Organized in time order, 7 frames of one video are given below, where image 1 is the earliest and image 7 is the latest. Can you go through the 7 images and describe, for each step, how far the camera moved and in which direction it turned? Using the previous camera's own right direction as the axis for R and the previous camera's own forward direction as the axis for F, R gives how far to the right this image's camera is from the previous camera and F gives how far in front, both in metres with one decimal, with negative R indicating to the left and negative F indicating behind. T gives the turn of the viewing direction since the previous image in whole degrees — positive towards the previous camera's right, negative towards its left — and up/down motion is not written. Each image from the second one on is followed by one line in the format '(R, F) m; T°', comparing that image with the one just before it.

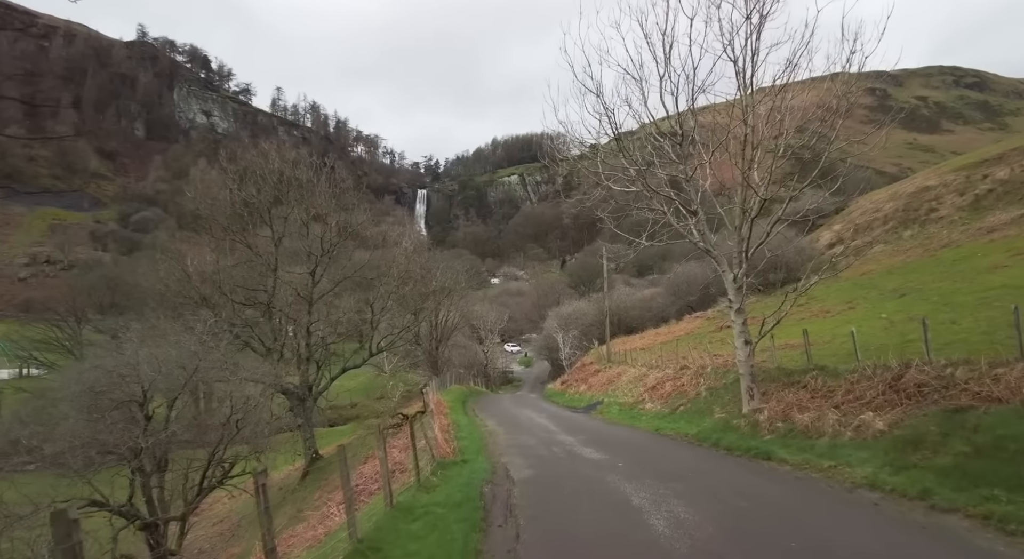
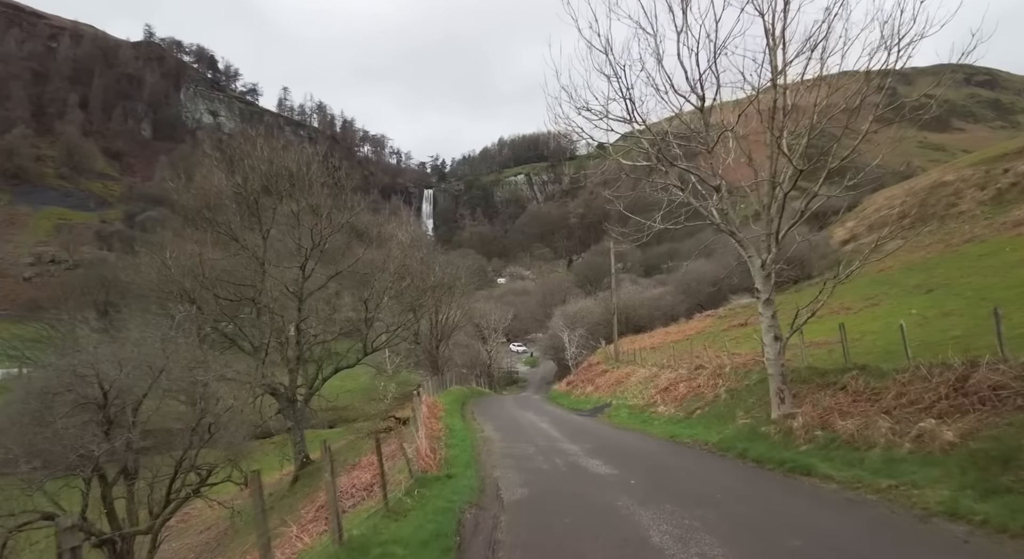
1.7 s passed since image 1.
(+0.1, +1.2) m; -1°
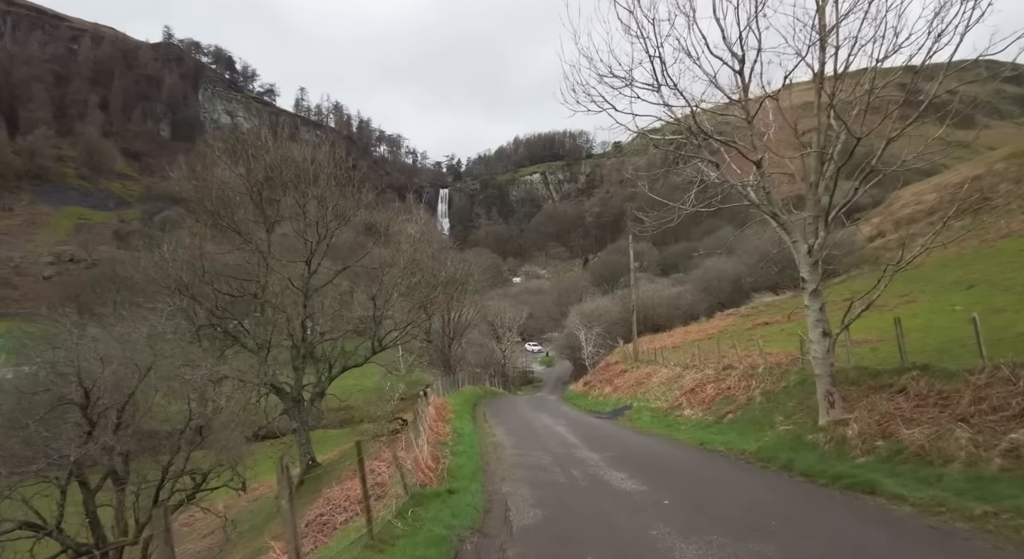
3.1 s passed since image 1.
(0.0, +0.9) m; -1°
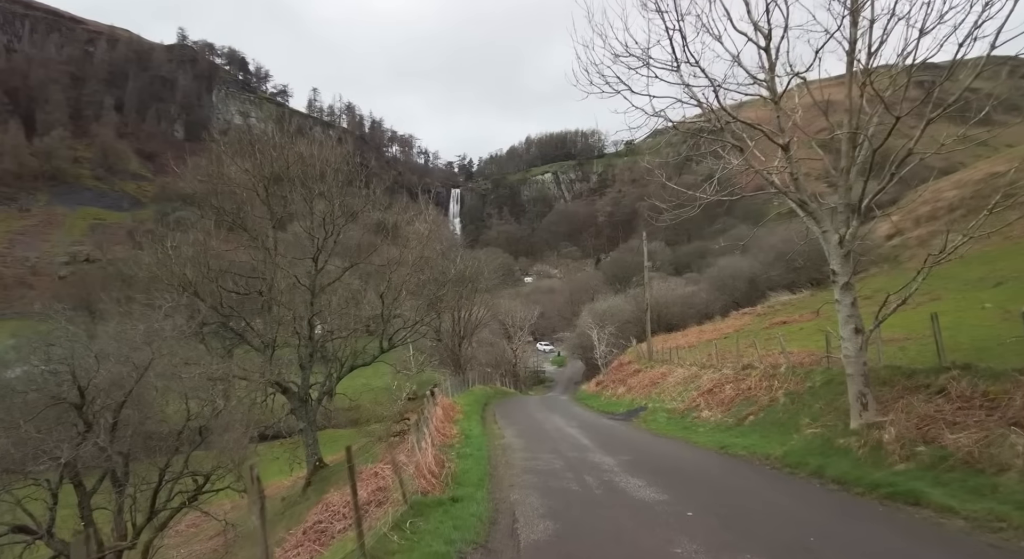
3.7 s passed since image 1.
(0.0, +0.4) m; -1°
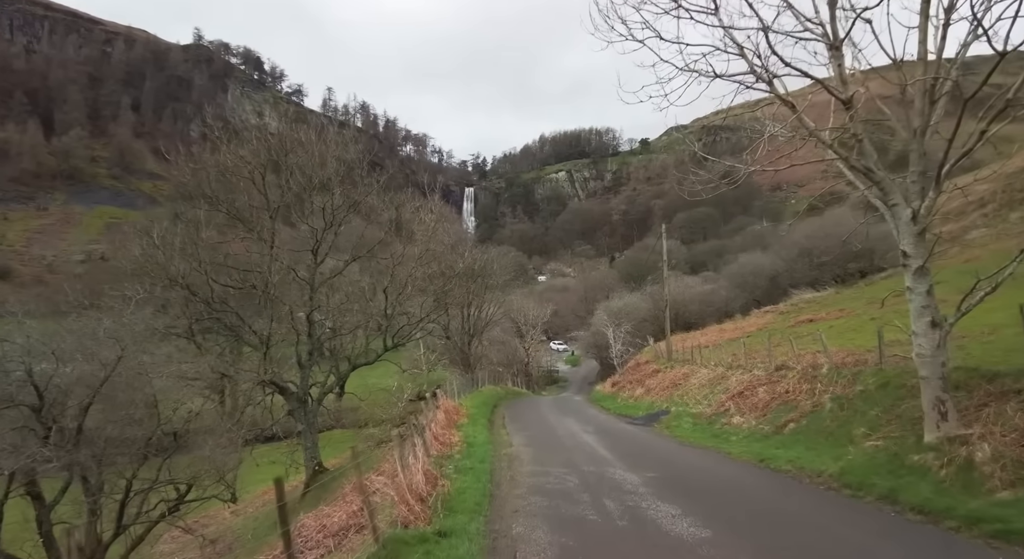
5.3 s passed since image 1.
(+0.1, +1.1) m; -1°
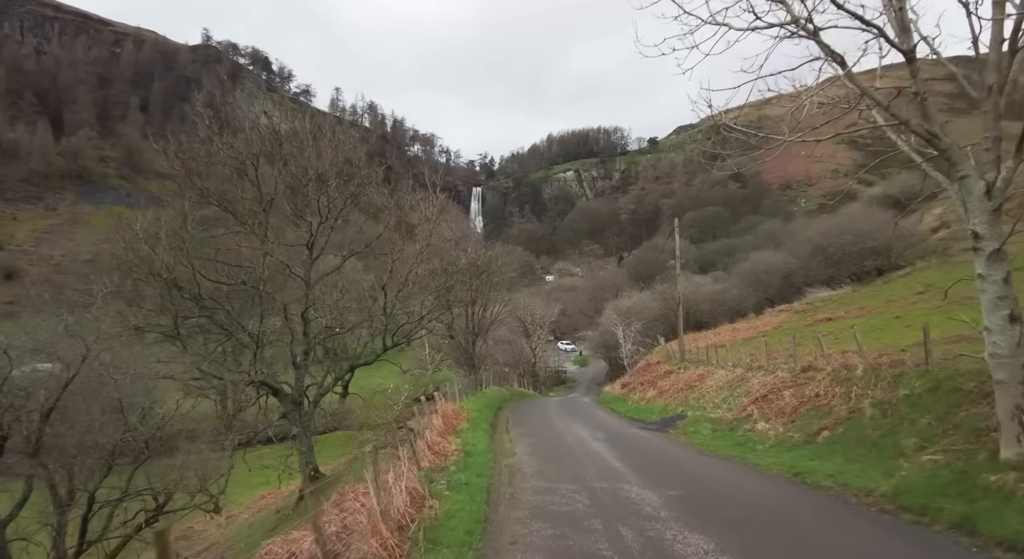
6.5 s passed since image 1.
(+0.1, +0.9) m; -1°
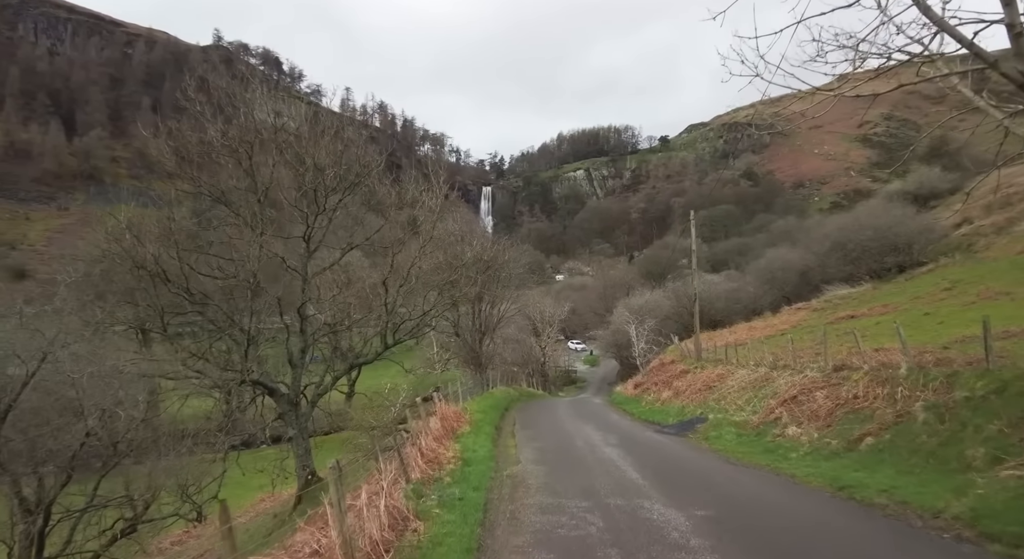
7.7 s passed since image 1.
(+0.1, +0.9) m; -1°
